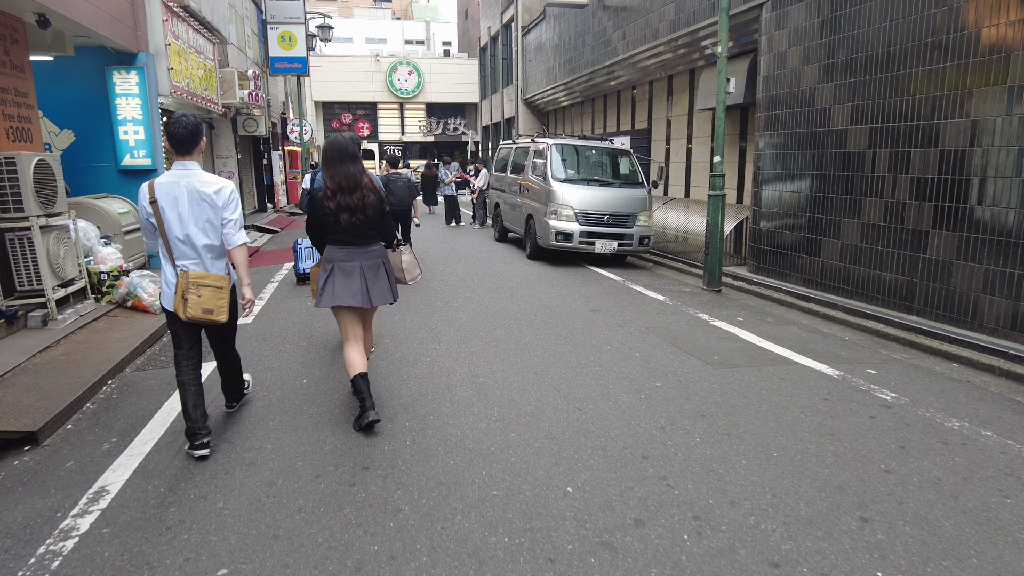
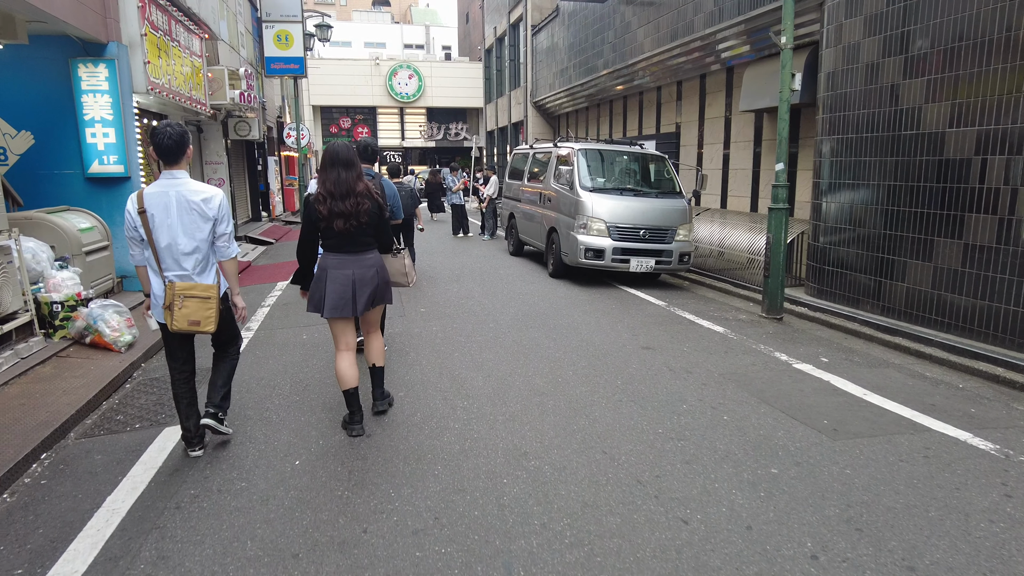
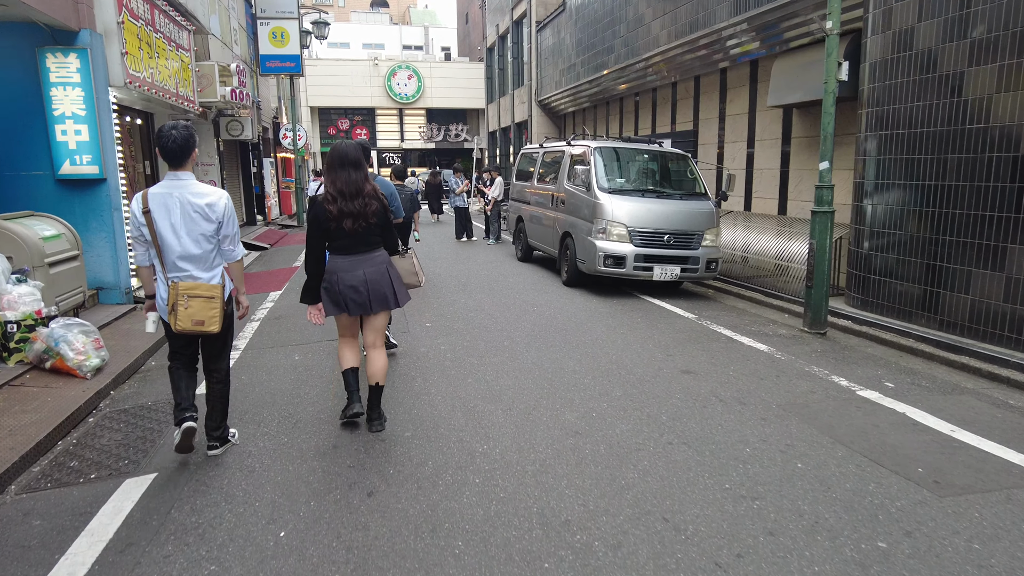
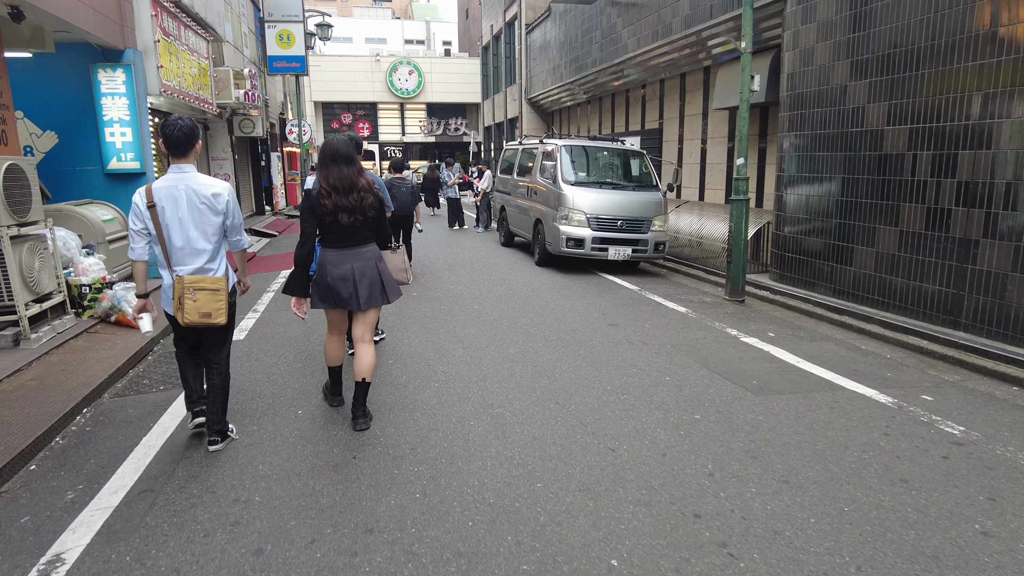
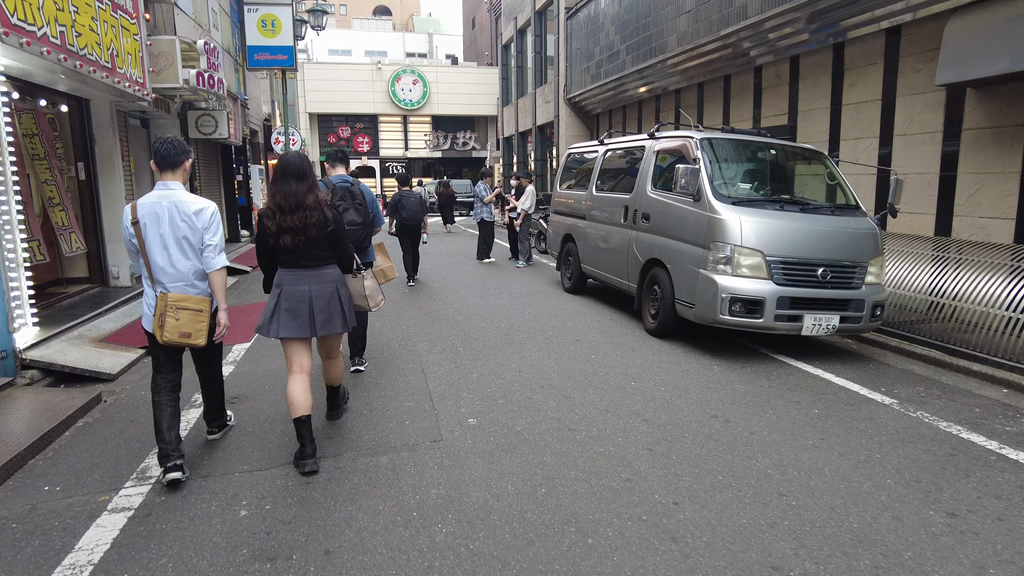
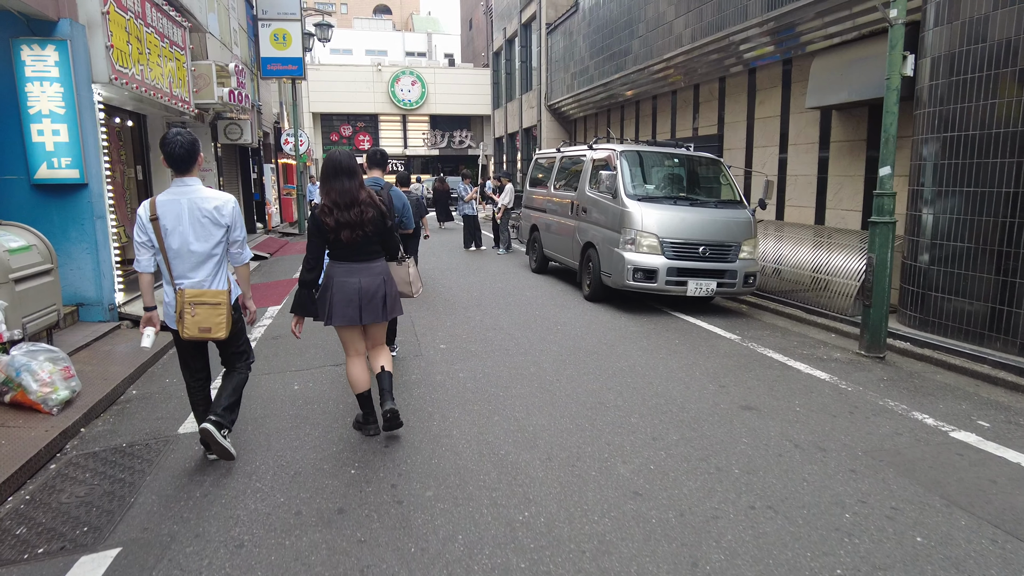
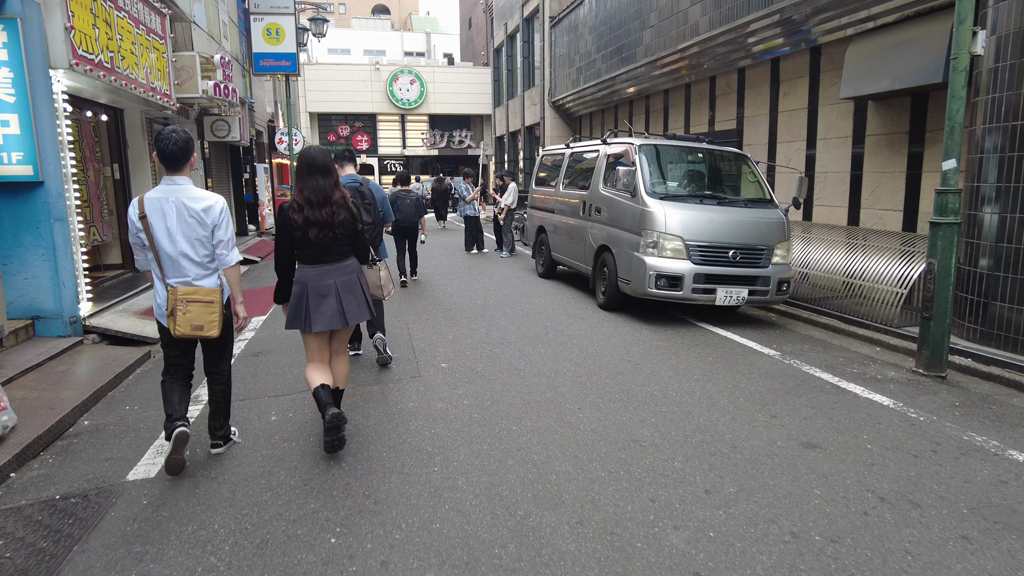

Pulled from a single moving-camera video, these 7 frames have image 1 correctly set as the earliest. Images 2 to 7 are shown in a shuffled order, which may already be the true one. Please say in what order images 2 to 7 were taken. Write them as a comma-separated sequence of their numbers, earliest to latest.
4, 2, 3, 6, 7, 5
